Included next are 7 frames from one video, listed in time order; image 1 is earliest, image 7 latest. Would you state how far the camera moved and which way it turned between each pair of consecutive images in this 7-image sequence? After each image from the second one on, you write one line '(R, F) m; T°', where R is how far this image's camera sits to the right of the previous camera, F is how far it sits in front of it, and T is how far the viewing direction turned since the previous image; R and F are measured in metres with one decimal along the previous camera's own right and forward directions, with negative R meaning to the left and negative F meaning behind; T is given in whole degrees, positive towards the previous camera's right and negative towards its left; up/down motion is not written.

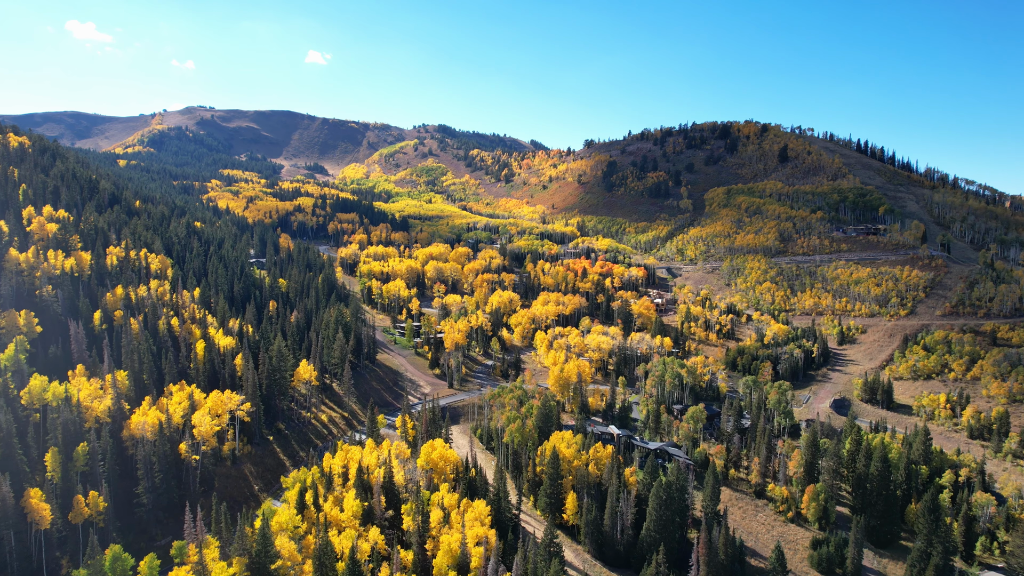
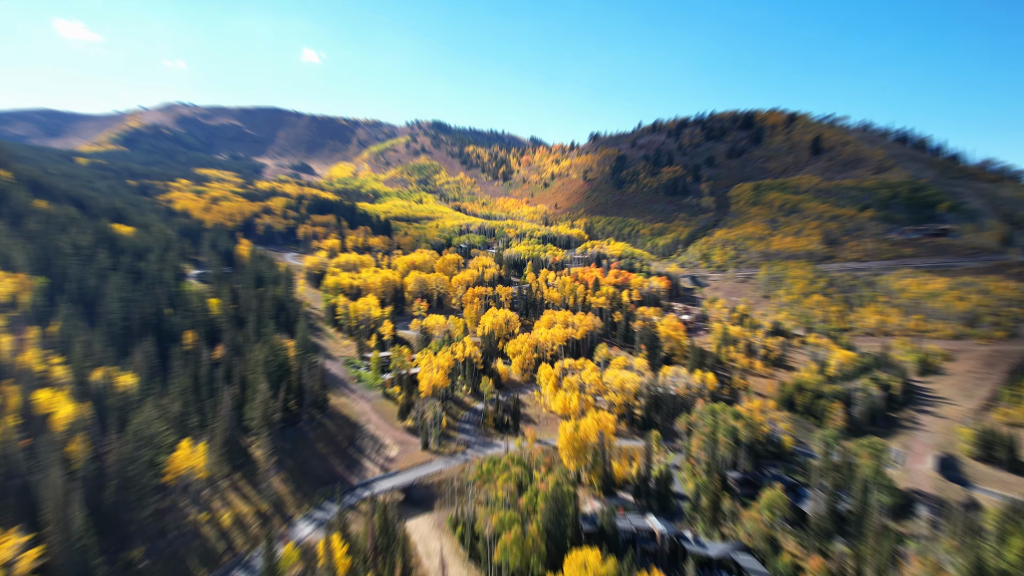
(+0.7, +34.0) m; 0°
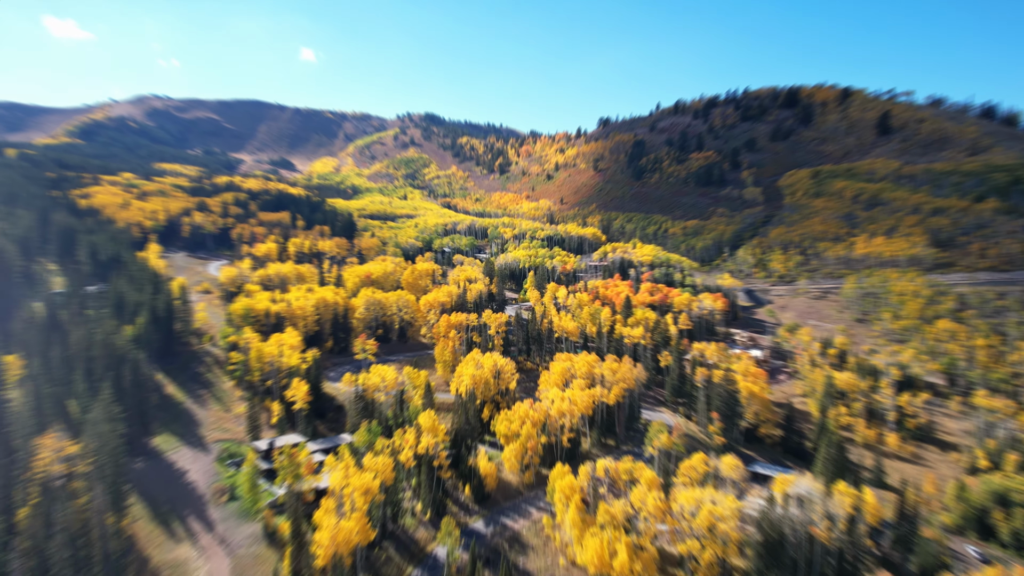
(+1.1, +52.2) m; 0°
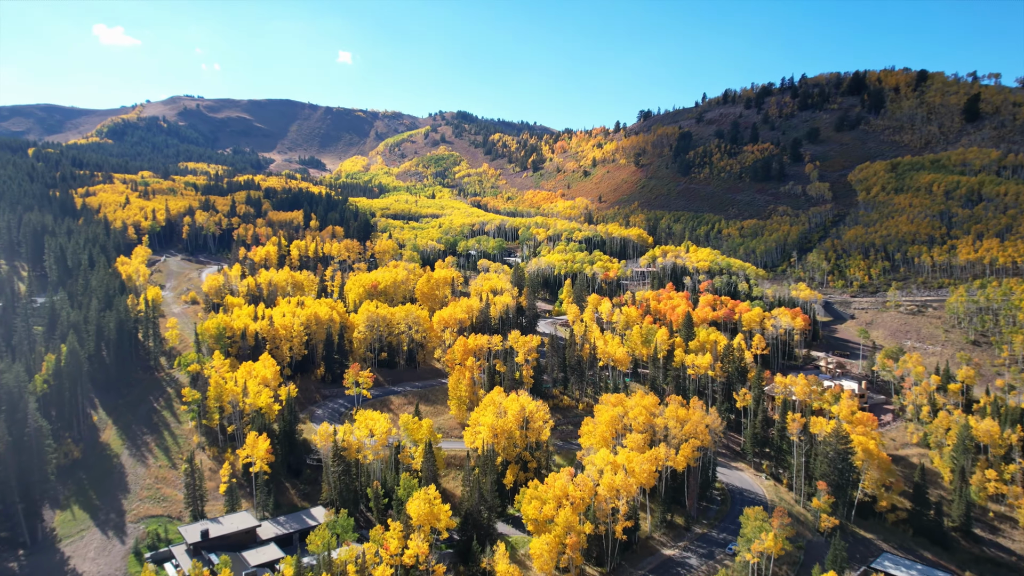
(+0.2, +21.9) m; -3°
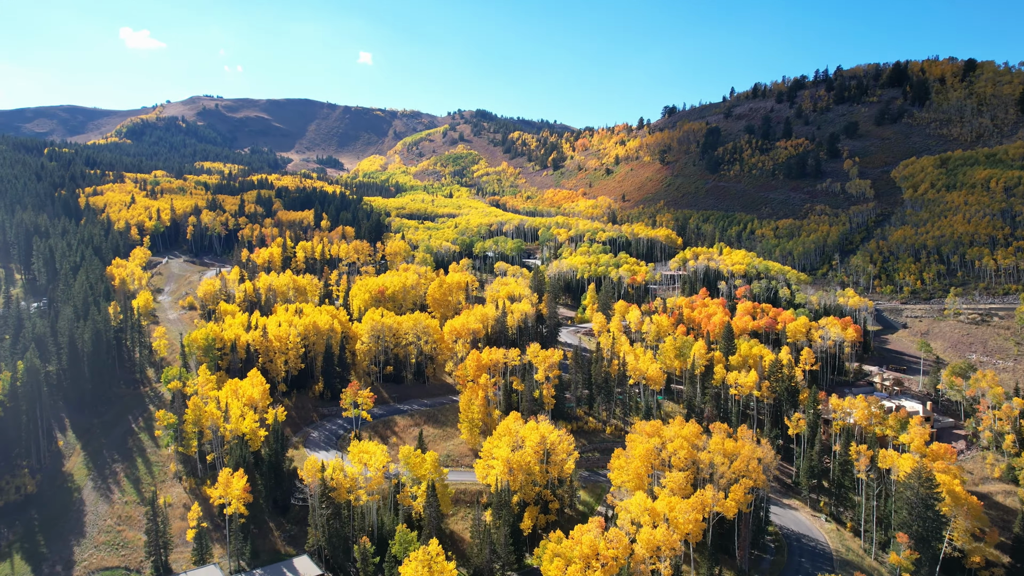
(0.0, +9.6) m; -2°
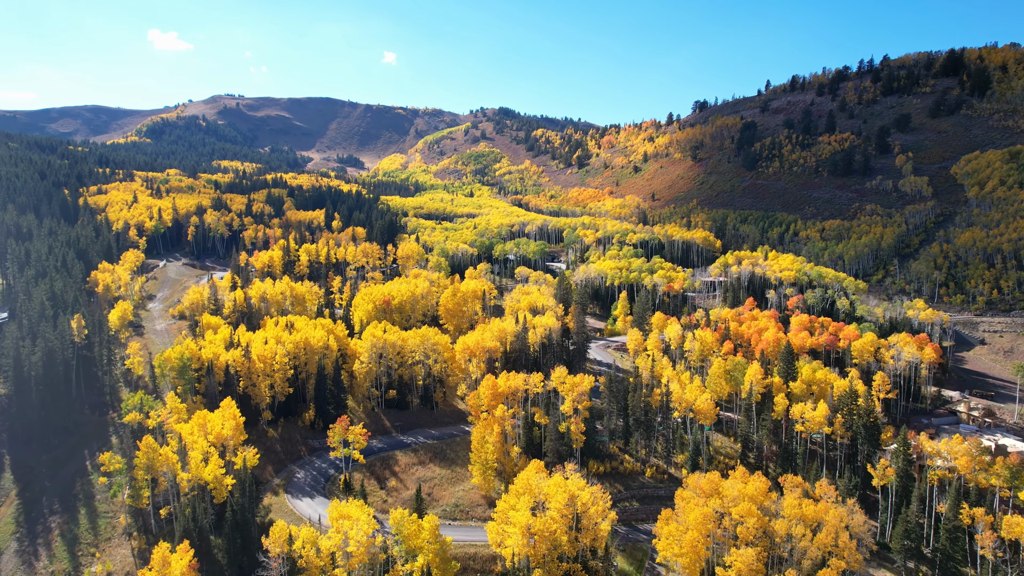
(0.0, +12.2) m; -2°
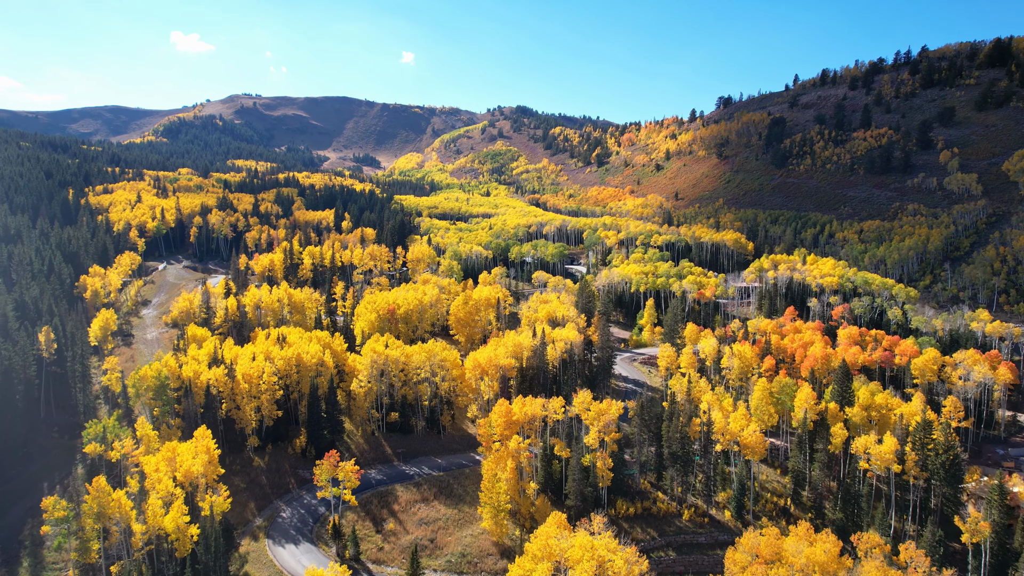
(+0.1, +8.5) m; -2°
